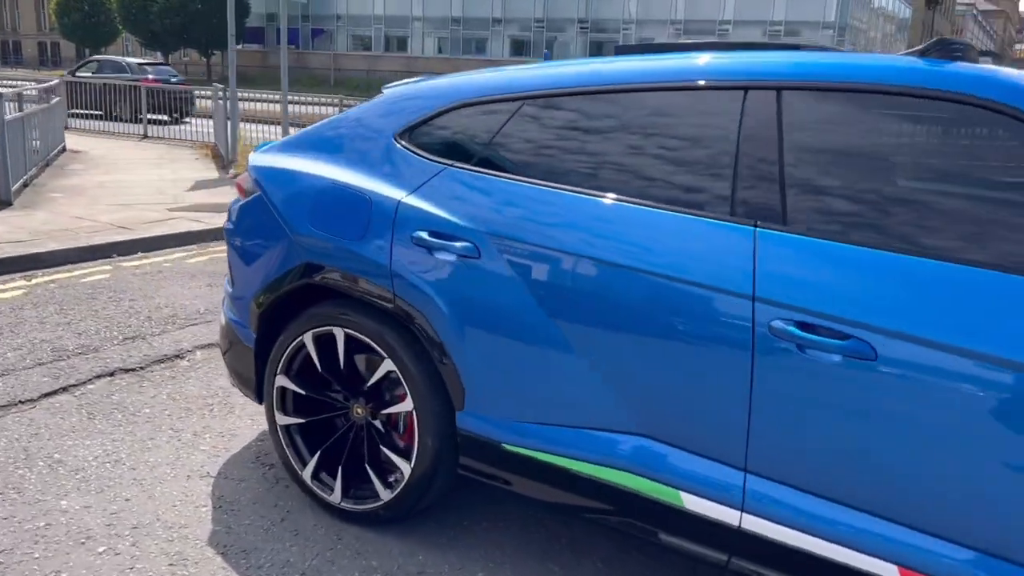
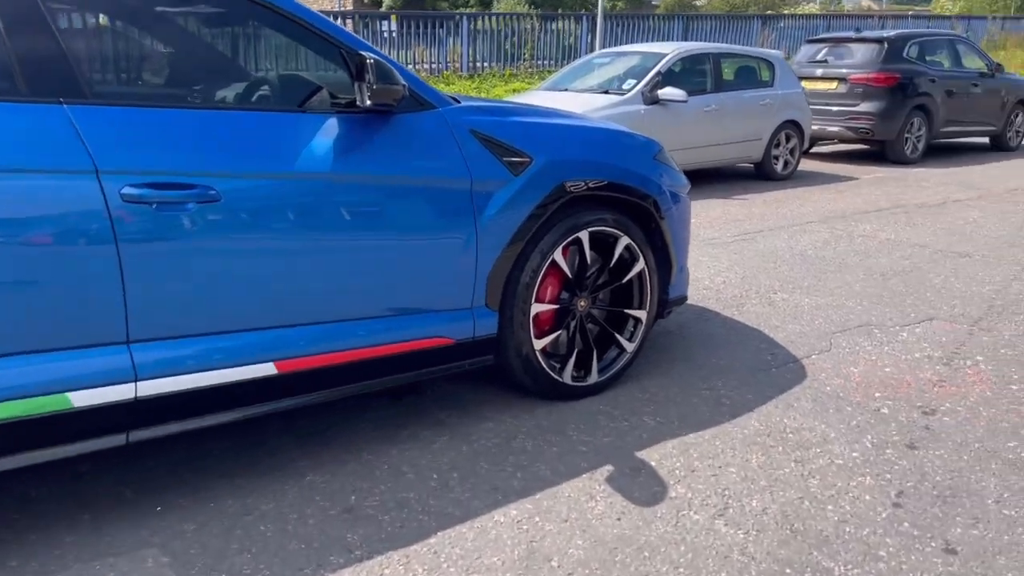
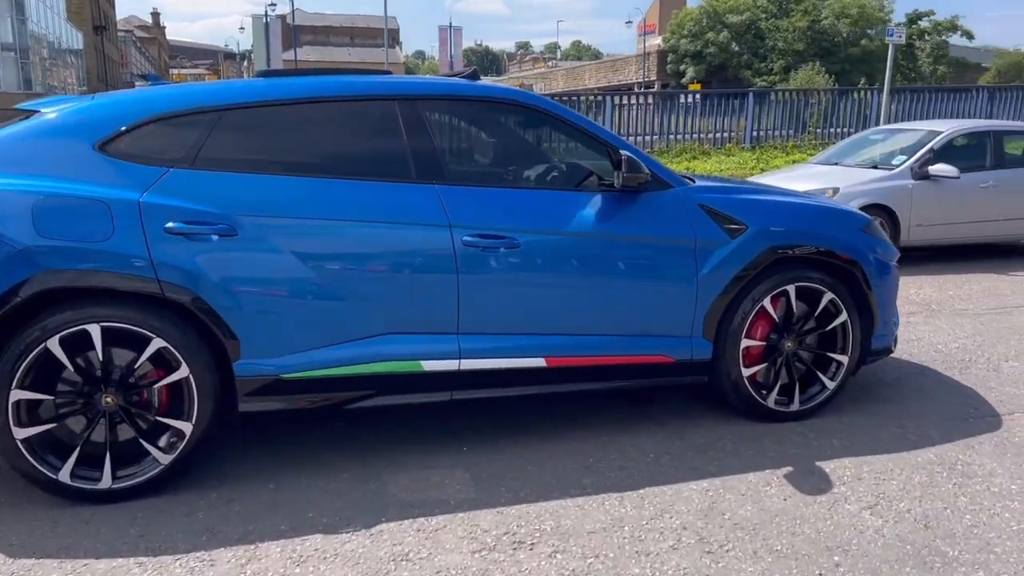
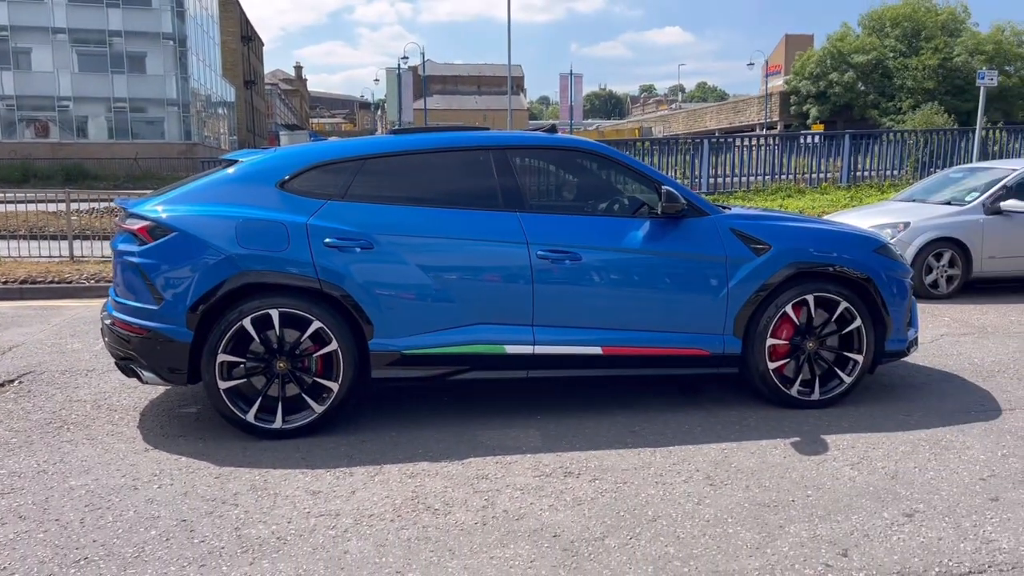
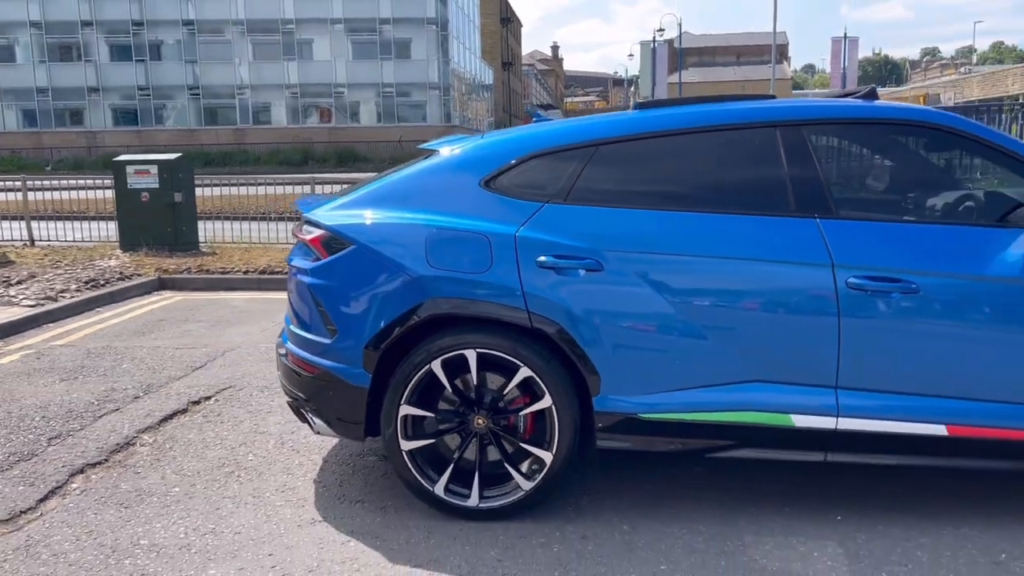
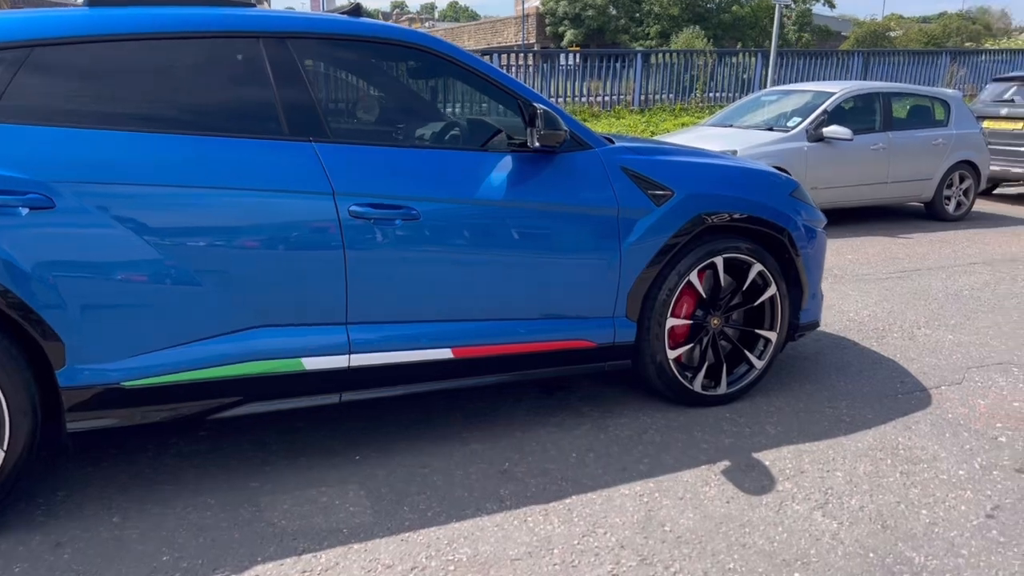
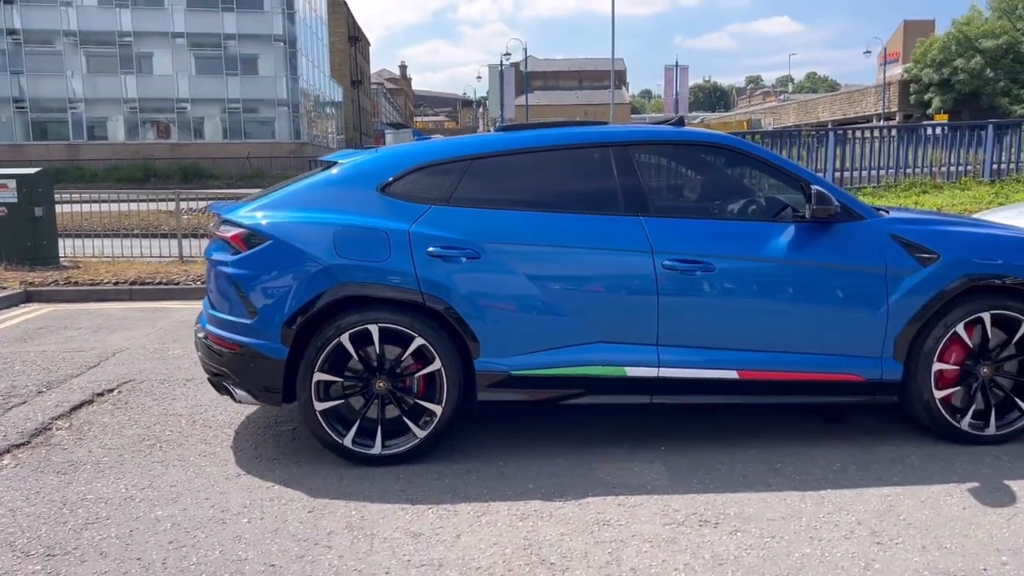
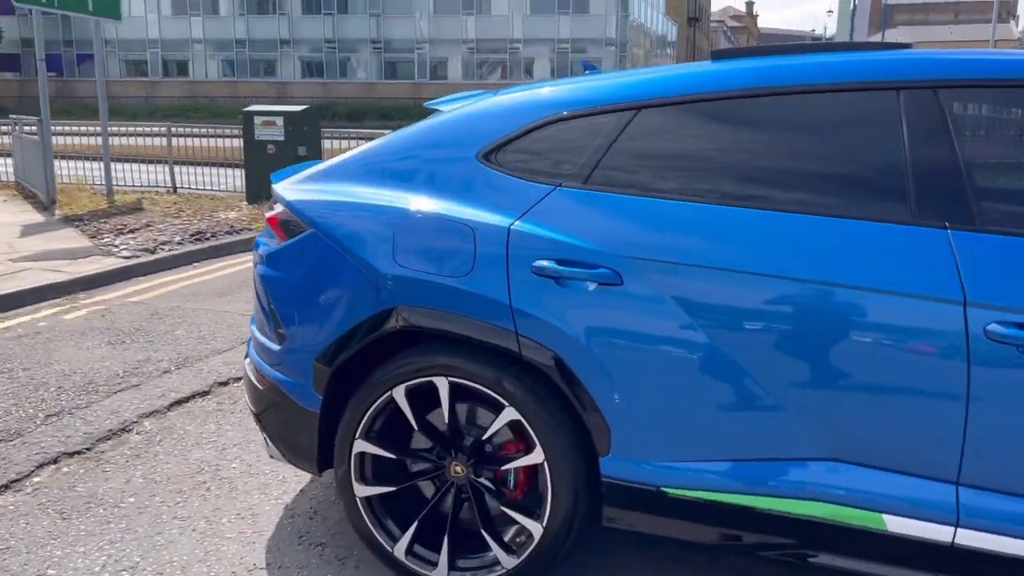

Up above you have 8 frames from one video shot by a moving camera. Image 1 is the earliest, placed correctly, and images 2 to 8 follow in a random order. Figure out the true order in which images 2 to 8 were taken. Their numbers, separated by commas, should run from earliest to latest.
8, 5, 7, 4, 3, 6, 2
